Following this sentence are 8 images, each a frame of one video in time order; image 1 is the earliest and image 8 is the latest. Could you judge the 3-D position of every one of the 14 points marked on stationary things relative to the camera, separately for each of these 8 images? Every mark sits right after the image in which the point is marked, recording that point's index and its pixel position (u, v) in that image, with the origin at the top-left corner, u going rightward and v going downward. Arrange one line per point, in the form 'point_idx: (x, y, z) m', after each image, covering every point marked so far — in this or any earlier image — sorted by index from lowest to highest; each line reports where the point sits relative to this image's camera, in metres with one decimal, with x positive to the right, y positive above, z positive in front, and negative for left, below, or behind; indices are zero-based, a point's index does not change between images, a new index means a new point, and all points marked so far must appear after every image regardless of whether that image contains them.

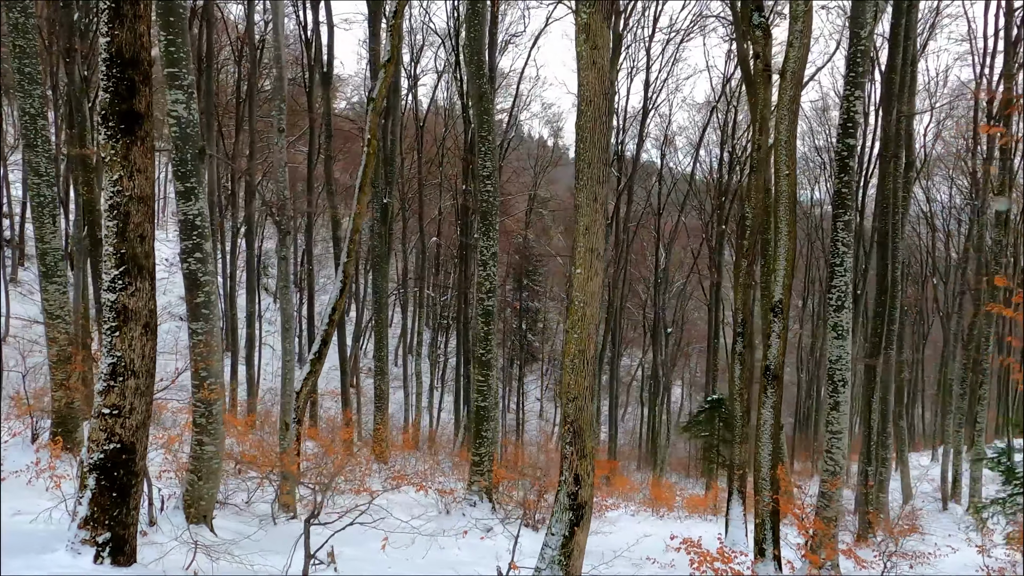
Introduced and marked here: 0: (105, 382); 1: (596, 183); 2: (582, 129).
0: (-2.9, -0.7, +3.9) m
1: (+0.6, +0.8, +4.1) m
2: (+0.5, +1.2, +4.1) m
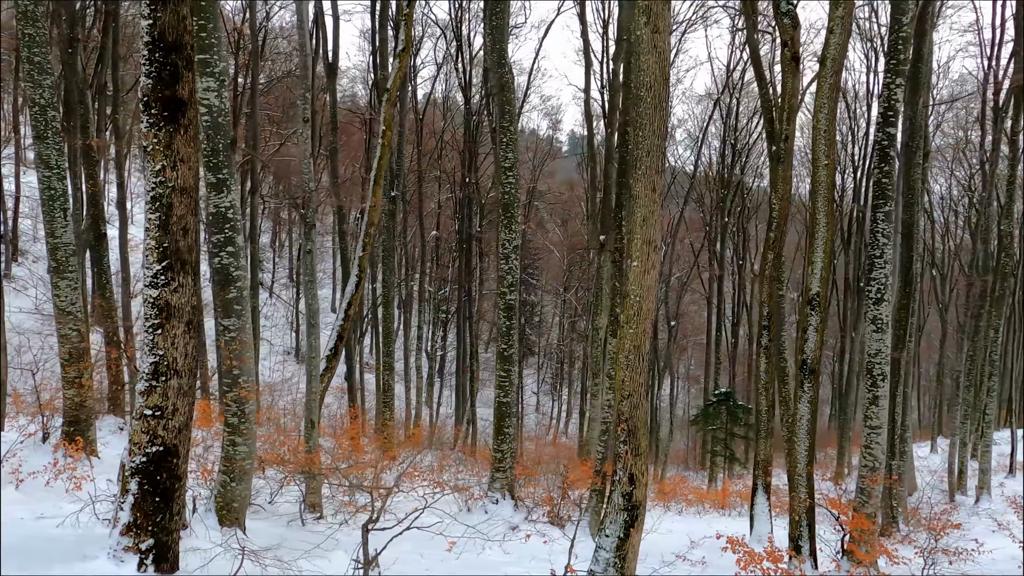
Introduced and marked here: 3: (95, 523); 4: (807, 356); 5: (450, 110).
0: (-2.5, -0.6, +3.7) m
1: (+1.0, +0.8, +4.0) m
2: (+0.9, +1.2, +3.9) m
3: (-3.7, -2.1, +4.9) m
4: (+3.3, -0.8, +6.2) m
5: (-2.1, +5.9, +18.2) m
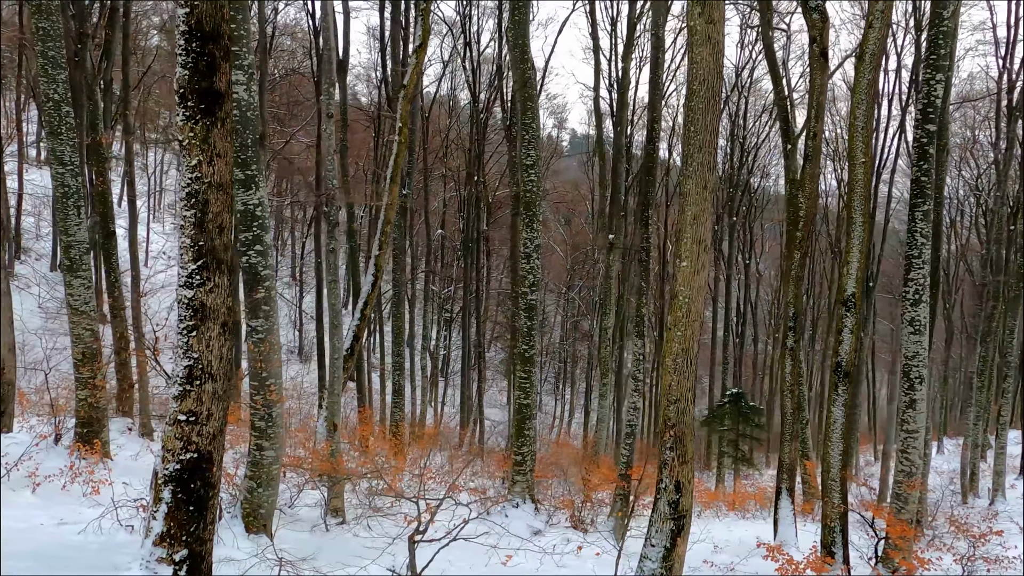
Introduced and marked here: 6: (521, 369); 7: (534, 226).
0: (-2.2, -0.6, +3.6) m
1: (+1.4, +0.8, +3.8) m
2: (+1.3, +1.2, +3.8) m
3: (-3.4, -2.1, +4.7) m
4: (+3.7, -0.8, +6.1) m
5: (-1.8, +6.0, +18.0) m
6: (+0.1, -1.2, +7.8) m
7: (+0.3, +0.9, +7.7) m
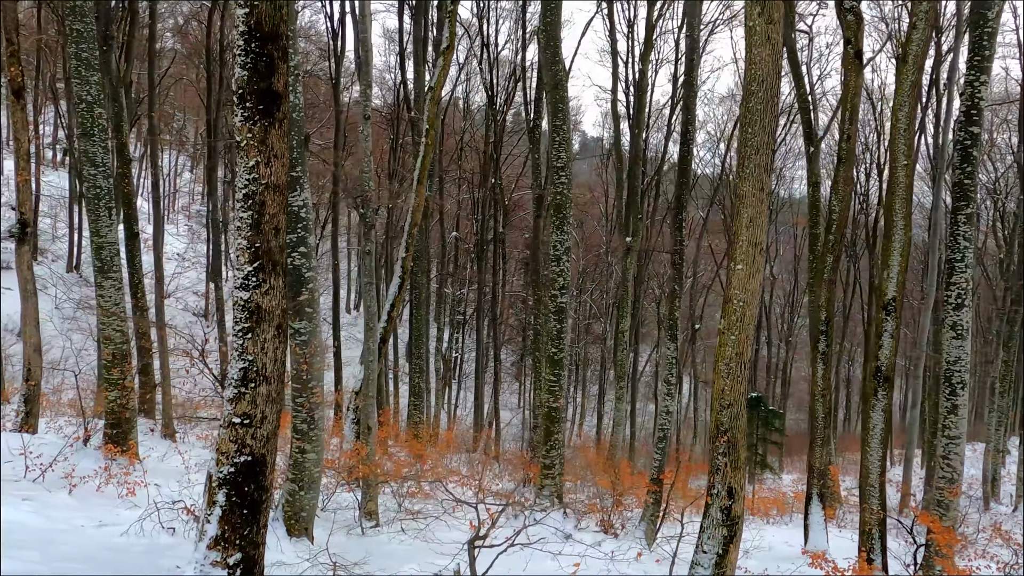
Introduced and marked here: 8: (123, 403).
0: (-1.8, -0.7, +3.5) m
1: (+1.7, +0.8, +3.8) m
2: (+1.7, +1.2, +3.7) m
3: (-3.0, -2.1, +4.7) m
4: (+4.1, -0.8, +6.0) m
5: (-1.3, +5.9, +18.0) m
6: (+0.5, -1.2, +7.8) m
7: (+0.7, +0.8, +7.6) m
8: (-5.3, -1.6, +7.4) m
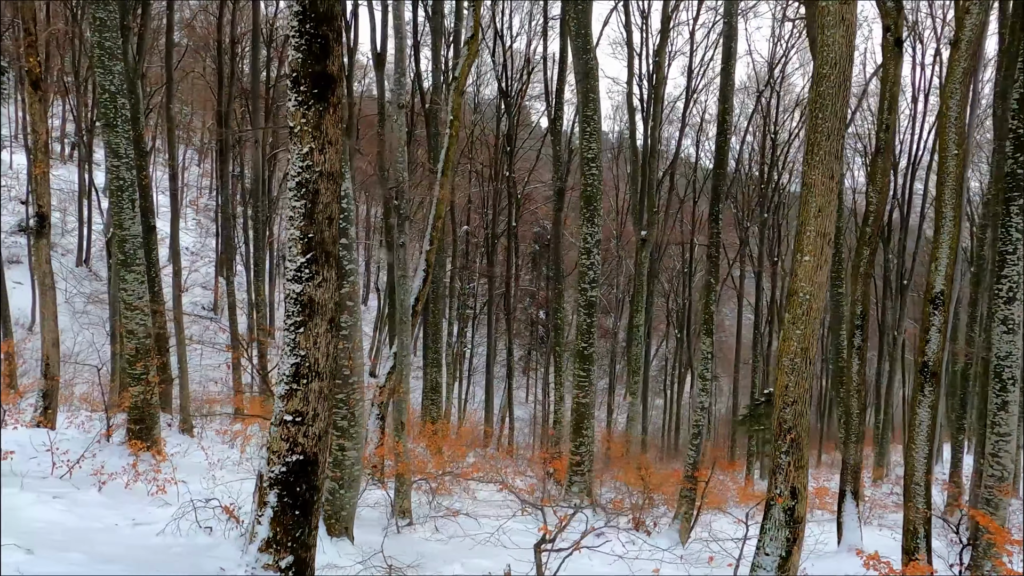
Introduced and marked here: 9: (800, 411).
0: (-1.4, -0.6, +3.4) m
1: (+2.1, +0.9, +3.6) m
2: (+2.0, +1.3, +3.6) m
3: (-2.7, -2.1, +4.6) m
4: (+4.5, -0.8, +5.8) m
5: (-0.9, +6.1, +17.9) m
6: (+0.9, -1.1, +7.7) m
7: (+1.1, +0.9, +7.5) m
8: (-4.9, -1.5, +7.3) m
9: (+2.0, -0.9, +3.9) m
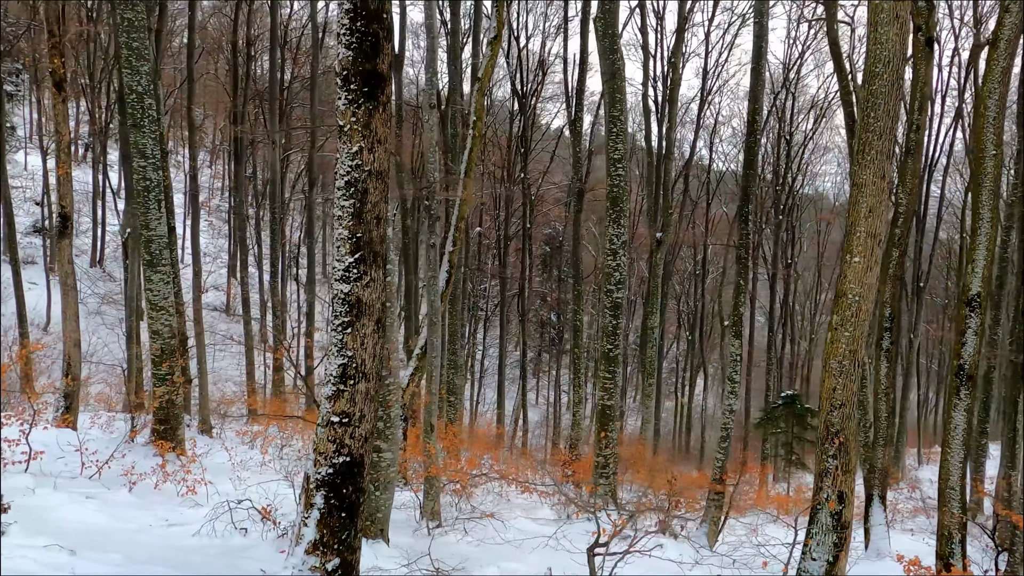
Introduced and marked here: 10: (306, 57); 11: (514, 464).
0: (-1.1, -0.6, +3.4) m
1: (+2.4, +0.9, +3.6) m
2: (+2.4, +1.2, +3.5) m
3: (-2.3, -2.1, +4.6) m
4: (+4.8, -0.8, +5.8) m
5: (-0.4, +6.0, +17.8) m
6: (+1.3, -1.1, +7.6) m
7: (+1.5, +0.9, +7.4) m
8: (-4.6, -1.5, +7.3) m
9: (+2.3, -0.9, +3.8) m
10: (-6.0, +6.7, +15.8) m
11: (0.0, -3.8, +11.7) m
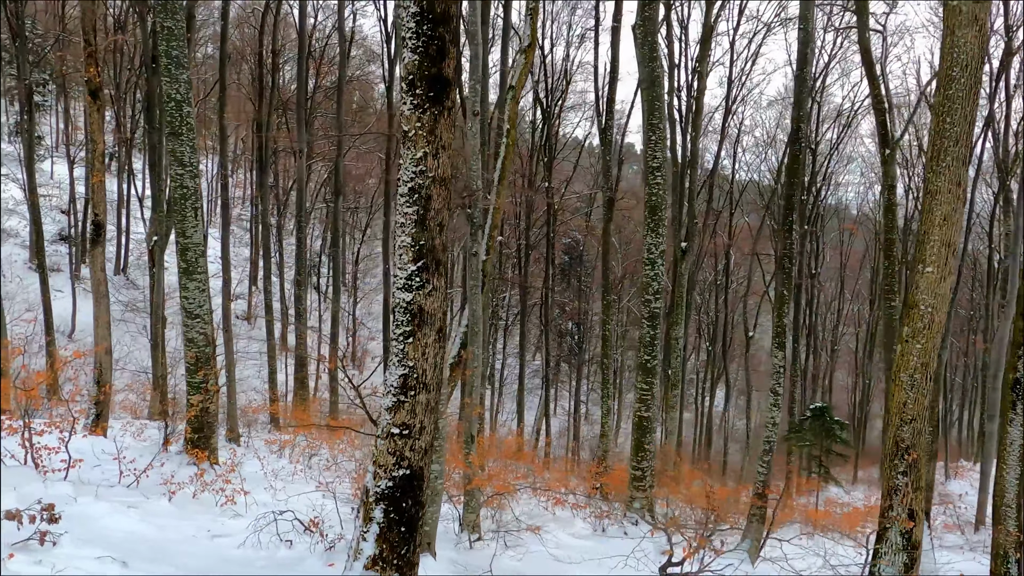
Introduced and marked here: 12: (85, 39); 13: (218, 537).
0: (-0.7, -0.7, +3.3) m
1: (+2.8, +0.8, +3.5) m
2: (+2.8, +1.2, +3.4) m
3: (-1.9, -2.1, +4.5) m
4: (+5.2, -0.9, +5.6) m
5: (+0.3, +5.7, +17.9) m
6: (+1.8, -1.3, +7.5) m
7: (+2.0, +0.8, +7.3) m
8: (-4.1, -1.6, +7.3) m
9: (+2.7, -1.0, +3.7) m
10: (-5.3, +6.5, +15.9) m
11: (+0.6, -4.0, +11.5) m
12: (-6.8, +4.0, +8.7) m
13: (-2.5, -2.1, +4.7) m
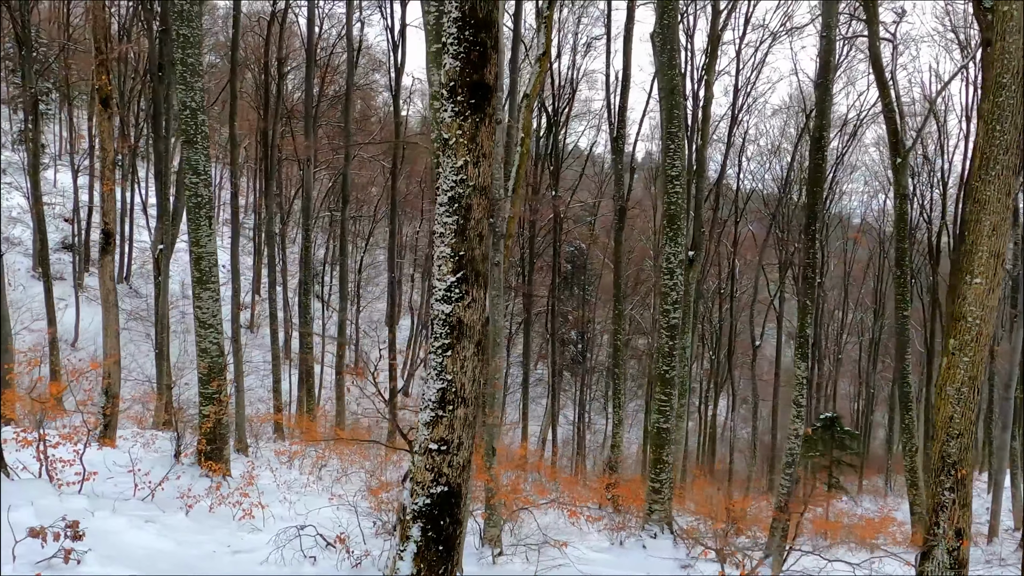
0: (-0.5, -0.7, +3.2) m
1: (+3.1, +0.7, +3.4) m
2: (+3.0, +1.1, +3.4) m
3: (-1.7, -2.2, +4.4) m
4: (+5.4, -1.0, +5.5) m
5: (+0.5, +5.5, +17.9) m
6: (+2.0, -1.4, +7.4) m
7: (+2.2, +0.7, +7.3) m
8: (-3.9, -1.7, +7.2) m
9: (+3.0, -1.0, +3.6) m
10: (-5.1, +6.2, +15.9) m
11: (+0.8, -4.2, +11.4) m
12: (-6.6, +3.8, +8.7) m
13: (-2.3, -2.2, +4.5) m
